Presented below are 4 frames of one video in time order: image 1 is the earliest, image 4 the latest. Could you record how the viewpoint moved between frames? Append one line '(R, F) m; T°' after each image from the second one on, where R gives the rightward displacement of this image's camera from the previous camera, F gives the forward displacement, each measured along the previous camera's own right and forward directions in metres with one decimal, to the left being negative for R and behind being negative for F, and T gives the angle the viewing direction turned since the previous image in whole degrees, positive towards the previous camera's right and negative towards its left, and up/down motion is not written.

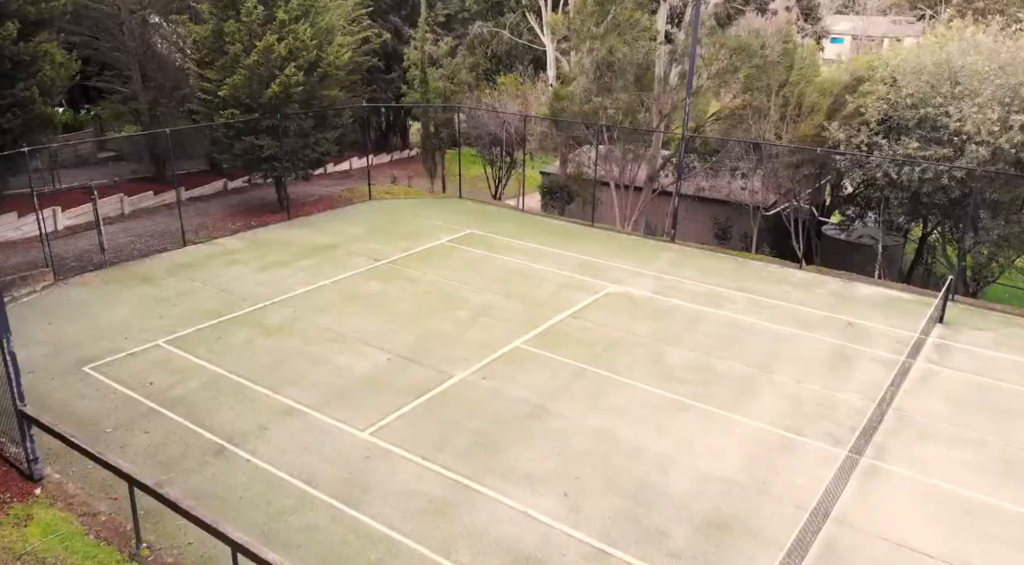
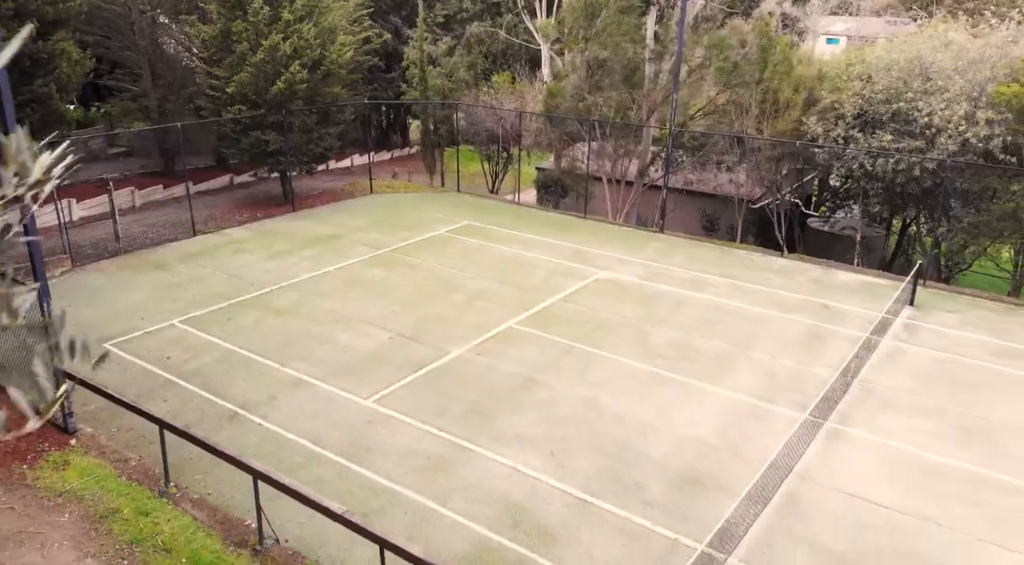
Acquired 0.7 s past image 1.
(+0.1, -0.7) m; 0°
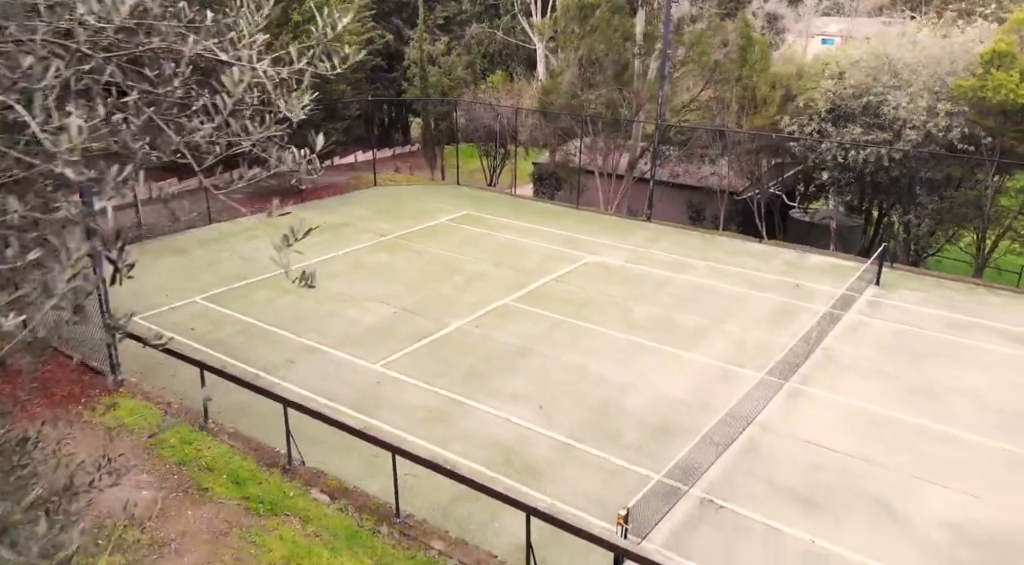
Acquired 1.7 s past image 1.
(+0.1, -1.1) m; 0°
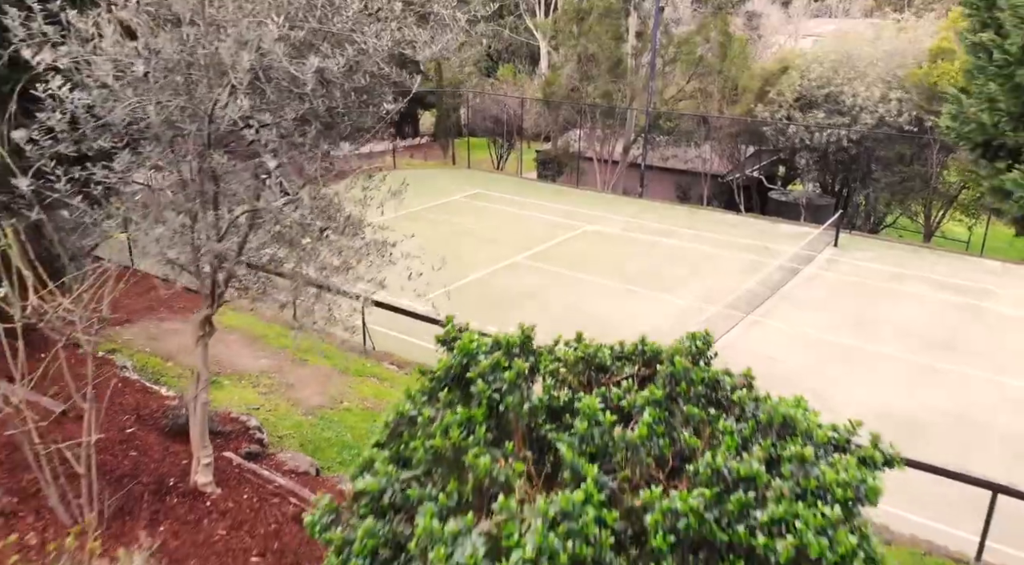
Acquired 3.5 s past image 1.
(-0.2, -2.3) m; 0°
